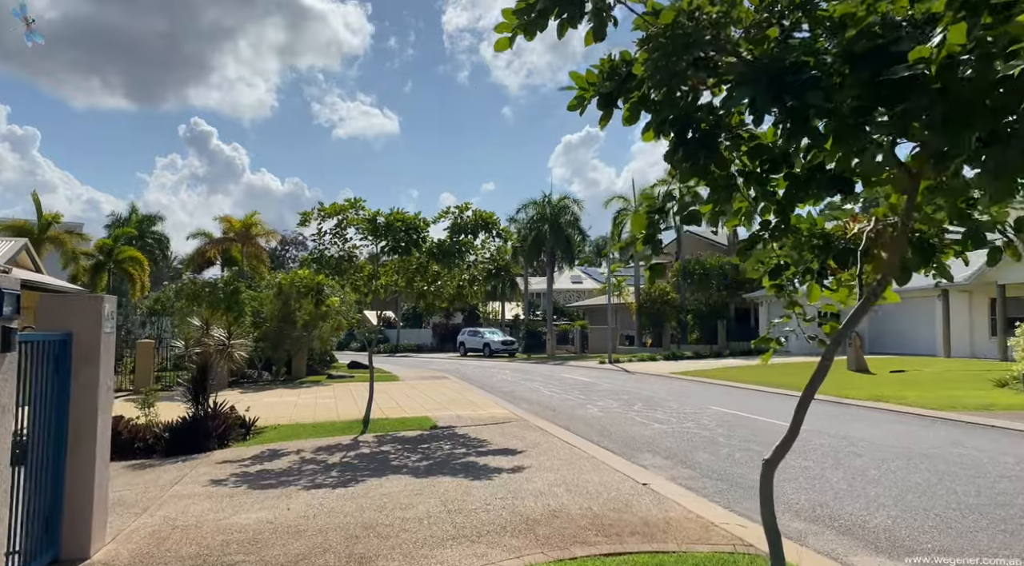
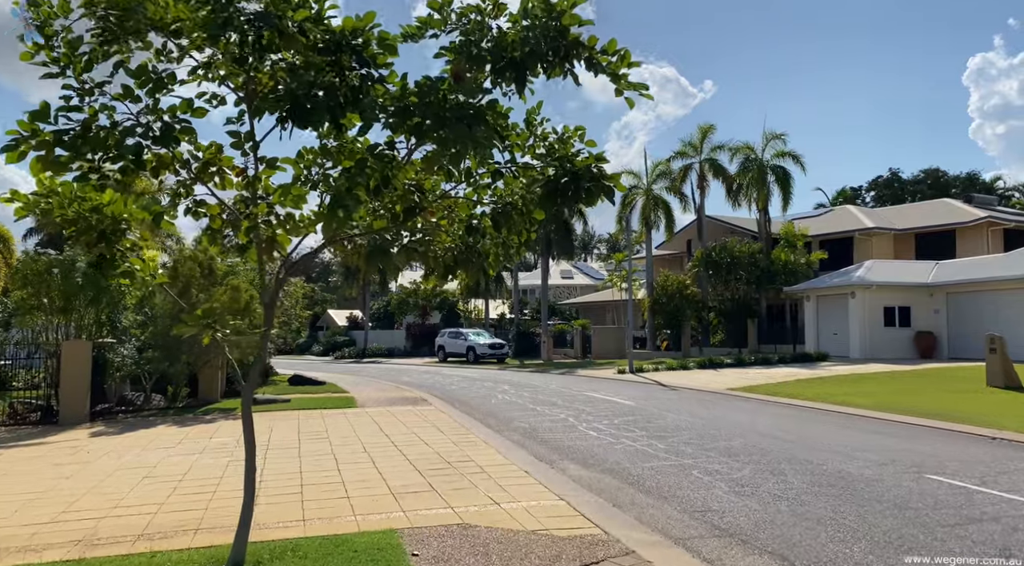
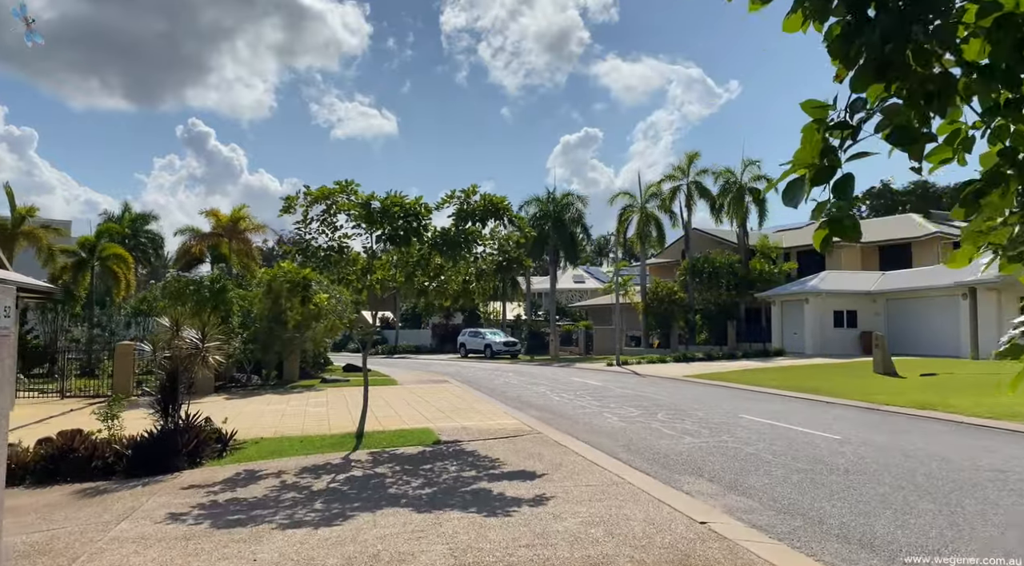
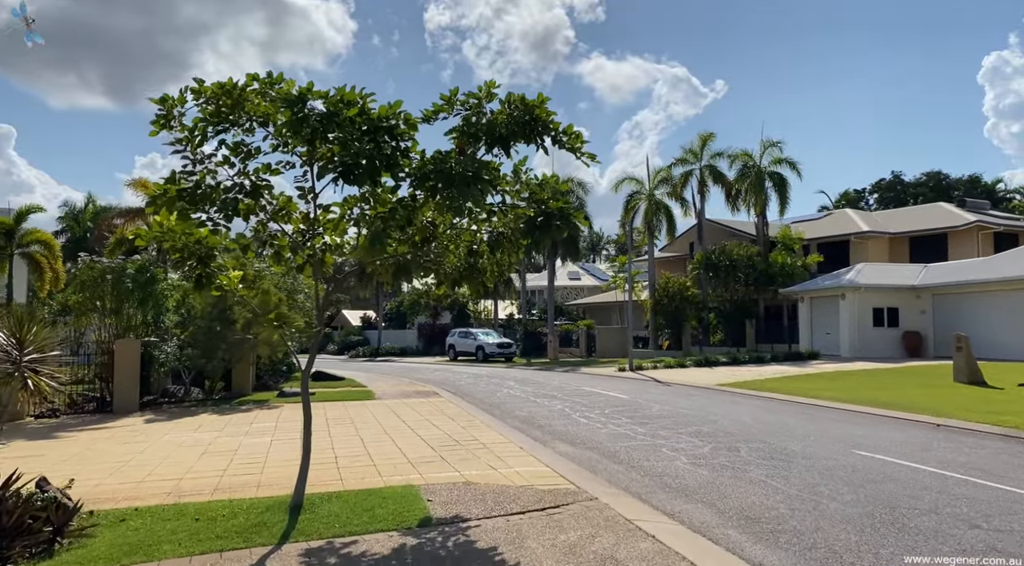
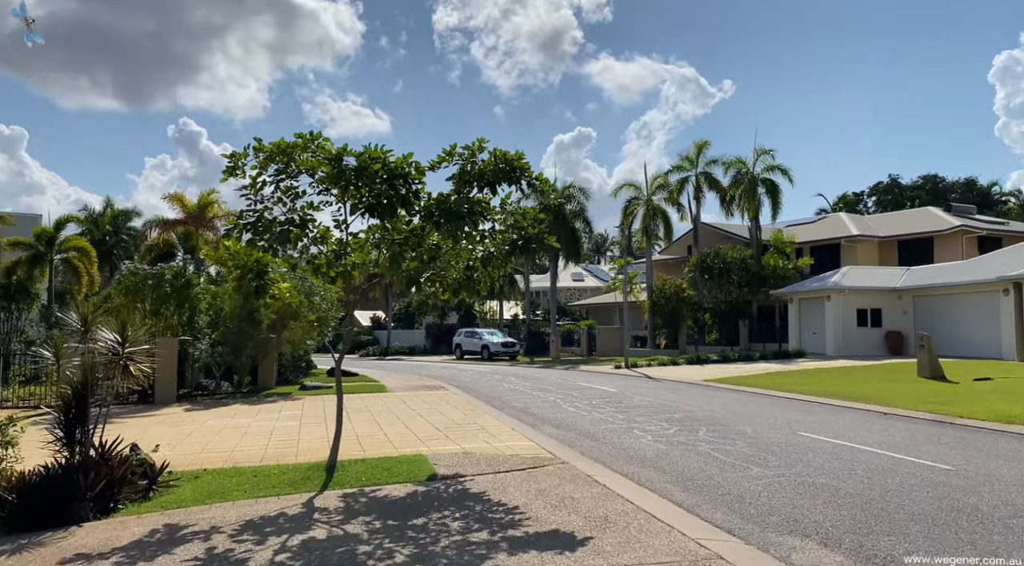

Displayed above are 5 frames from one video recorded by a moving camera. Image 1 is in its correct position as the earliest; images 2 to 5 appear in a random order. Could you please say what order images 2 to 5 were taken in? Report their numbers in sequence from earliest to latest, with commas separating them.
3, 5, 4, 2
